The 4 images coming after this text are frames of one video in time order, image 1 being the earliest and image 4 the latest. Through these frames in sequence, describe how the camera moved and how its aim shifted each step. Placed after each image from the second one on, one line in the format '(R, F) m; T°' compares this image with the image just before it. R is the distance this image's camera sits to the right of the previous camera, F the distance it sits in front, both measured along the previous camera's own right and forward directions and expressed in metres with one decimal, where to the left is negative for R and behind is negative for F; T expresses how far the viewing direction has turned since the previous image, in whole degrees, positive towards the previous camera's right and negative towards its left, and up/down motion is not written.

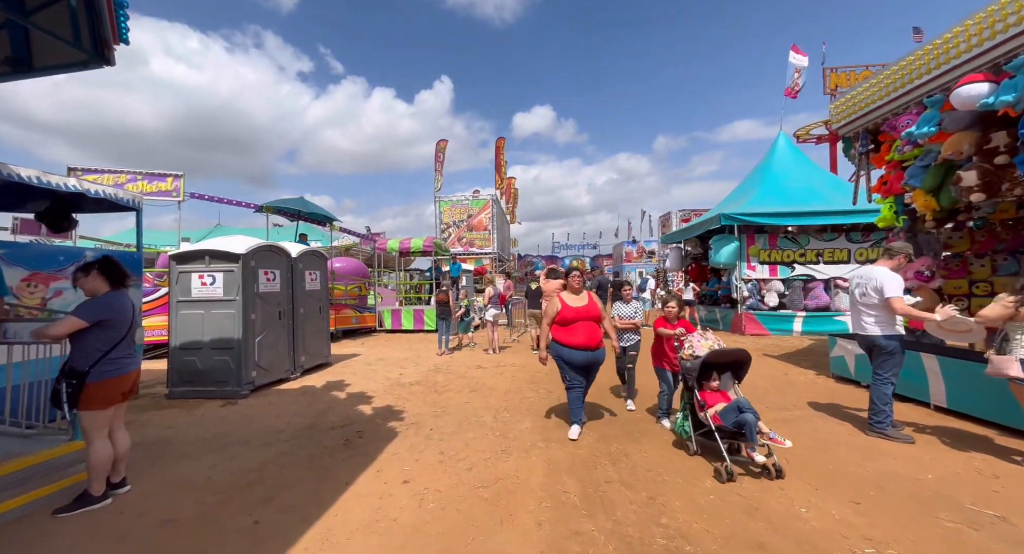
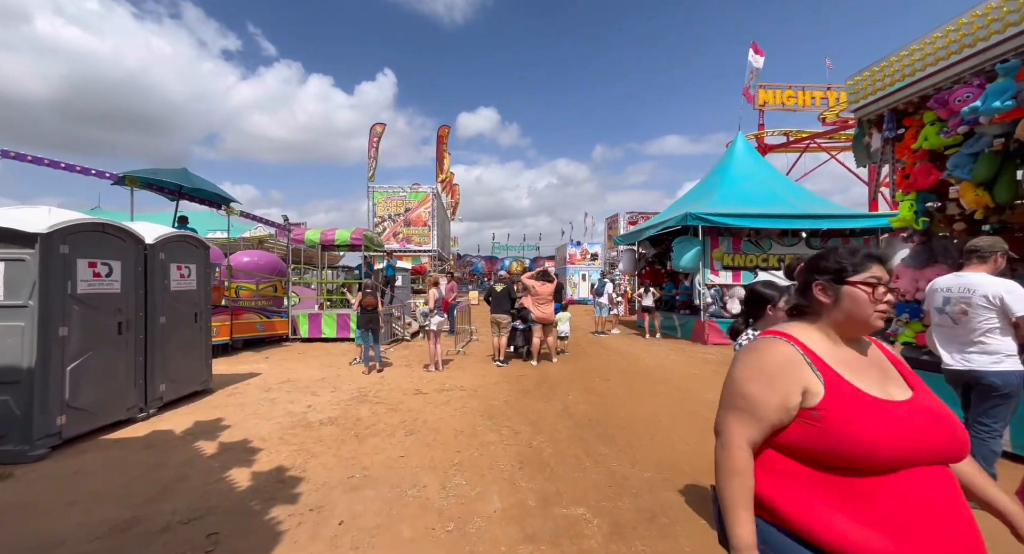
(-0.2, +1.6) m; +8°
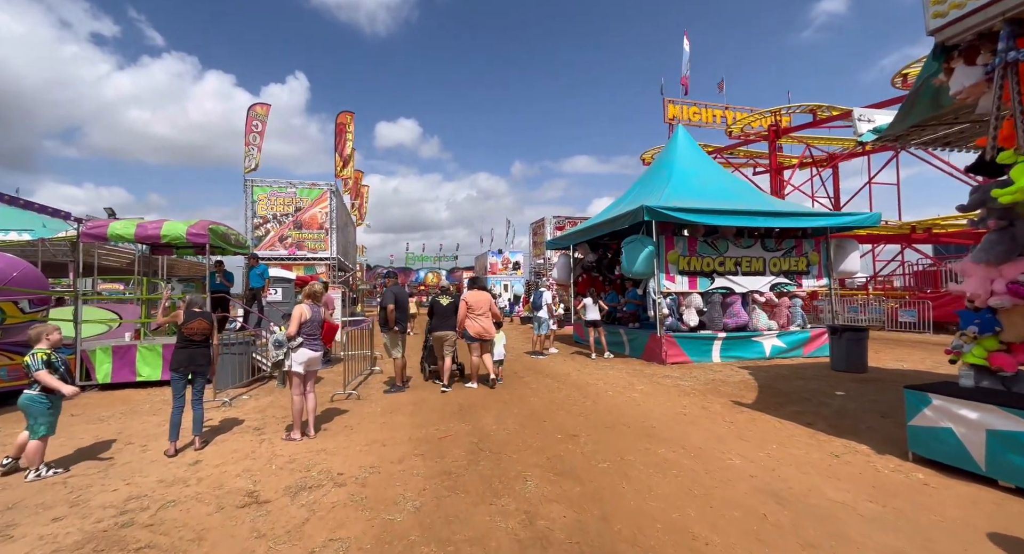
(0.0, +2.7) m; +11°
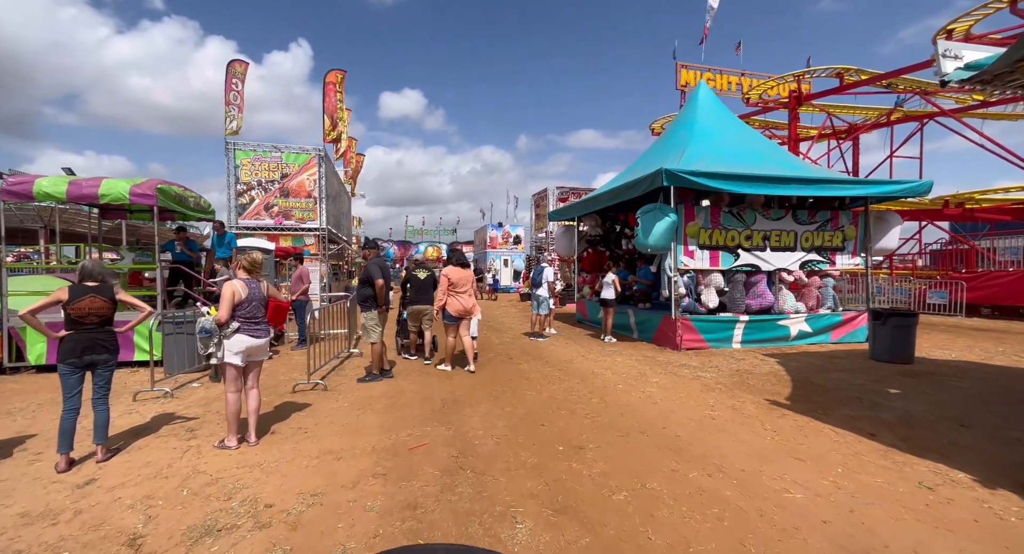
(+0.1, +1.1) m; 0°
